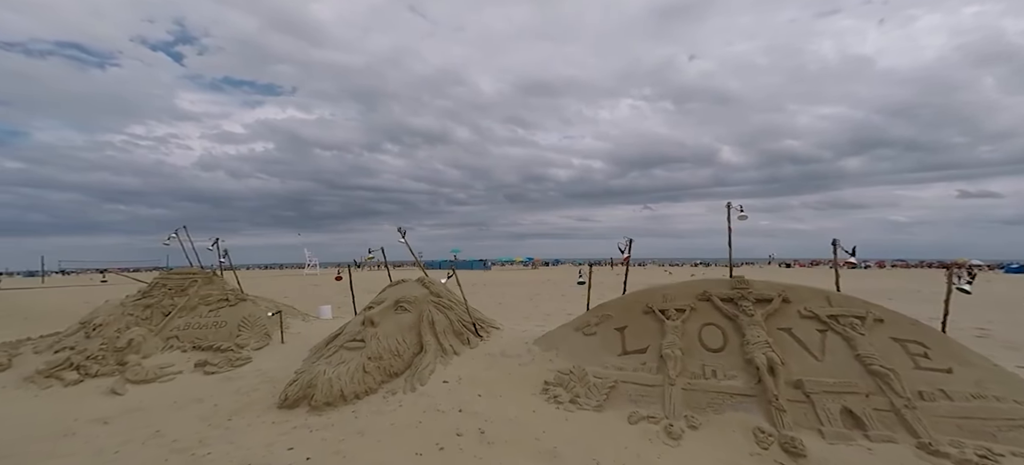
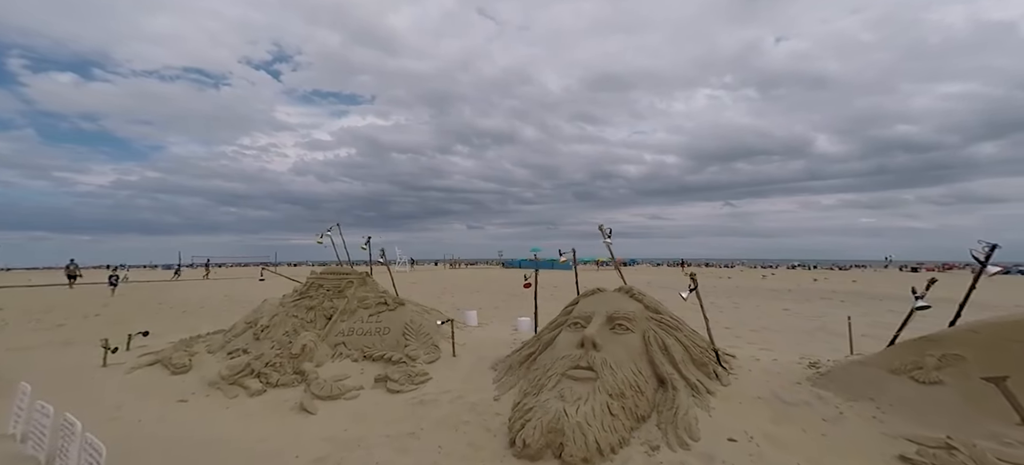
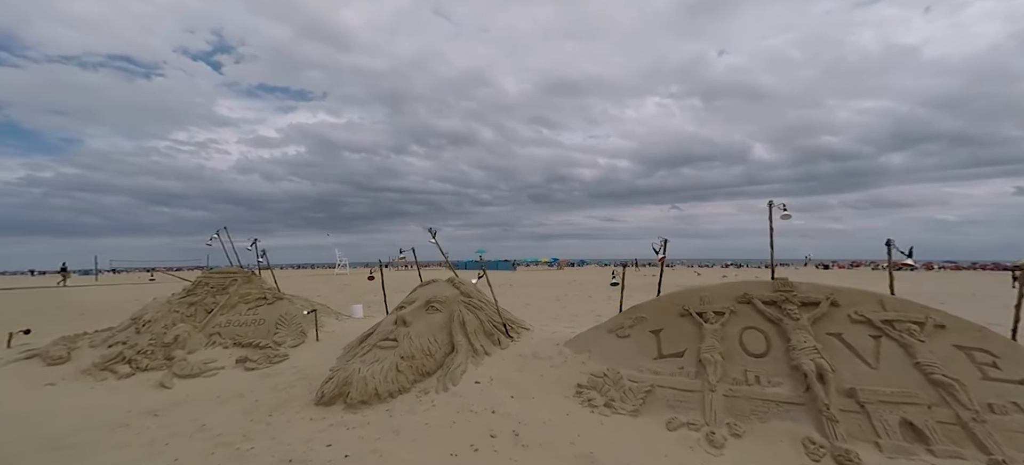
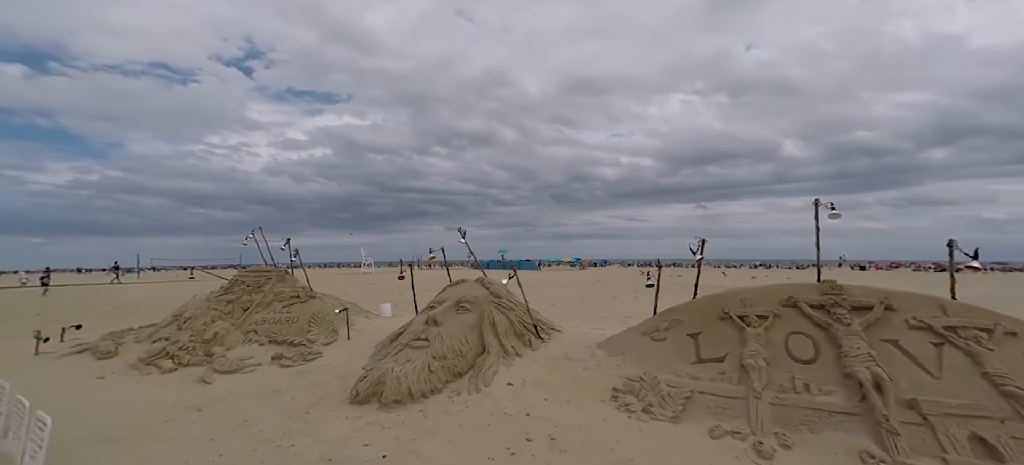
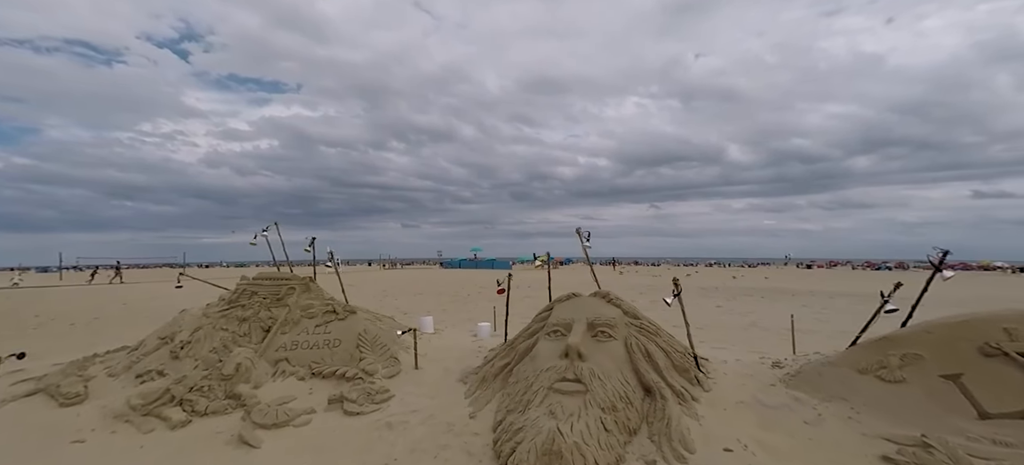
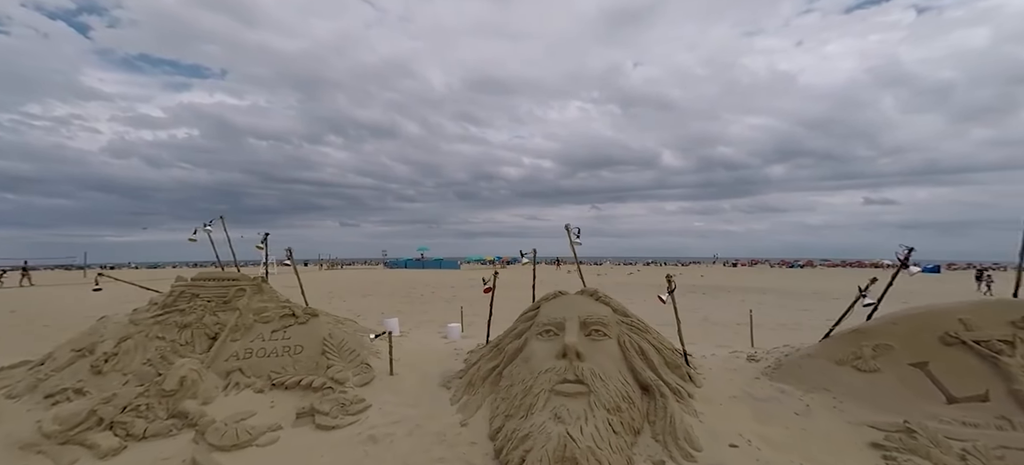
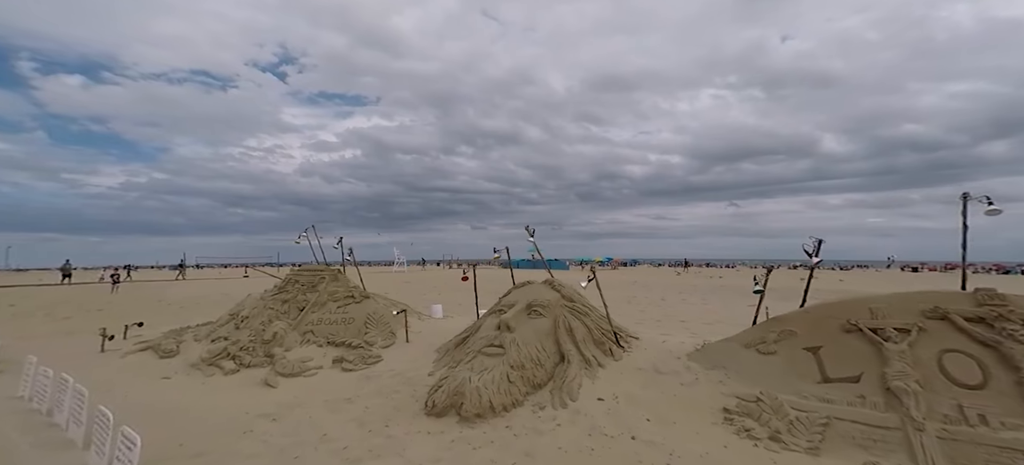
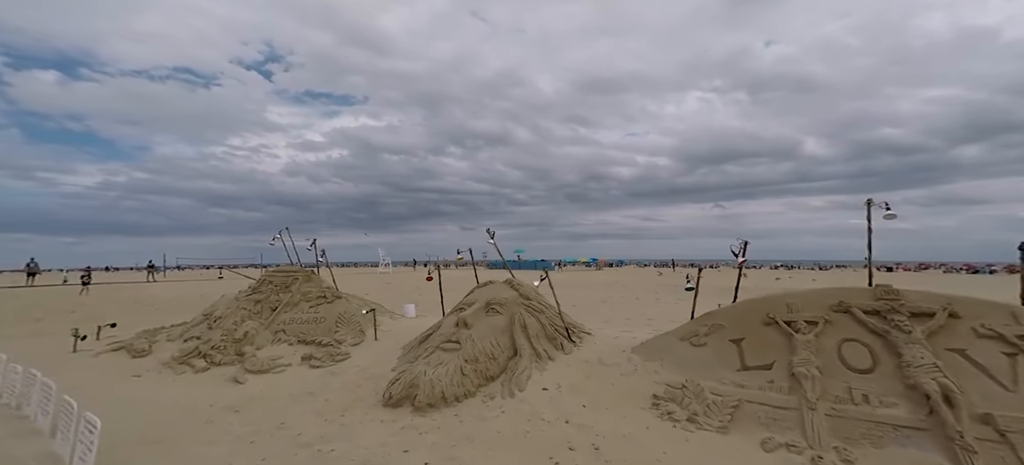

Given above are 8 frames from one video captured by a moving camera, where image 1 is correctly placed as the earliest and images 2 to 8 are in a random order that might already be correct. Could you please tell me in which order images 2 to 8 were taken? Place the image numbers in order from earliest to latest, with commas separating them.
3, 4, 8, 7, 2, 5, 6
